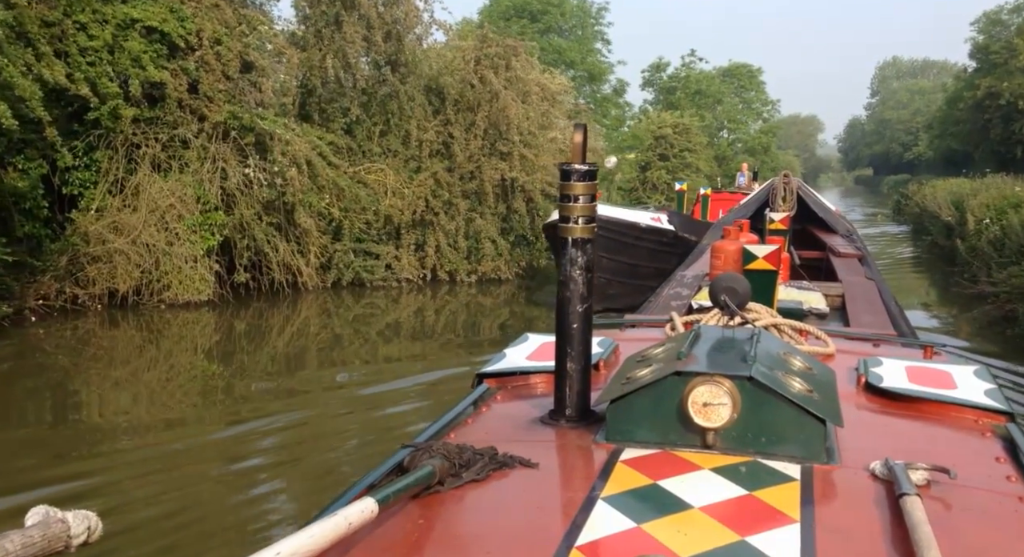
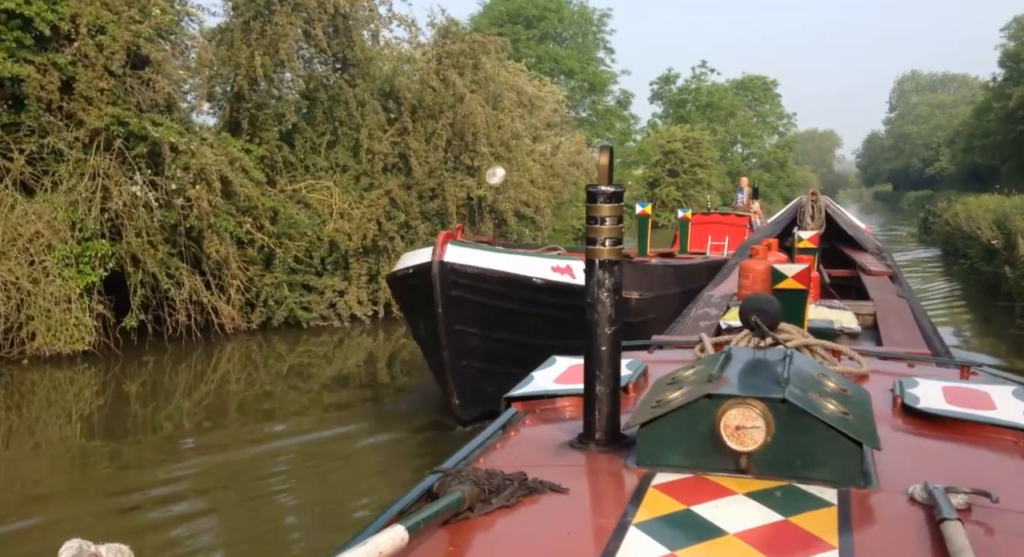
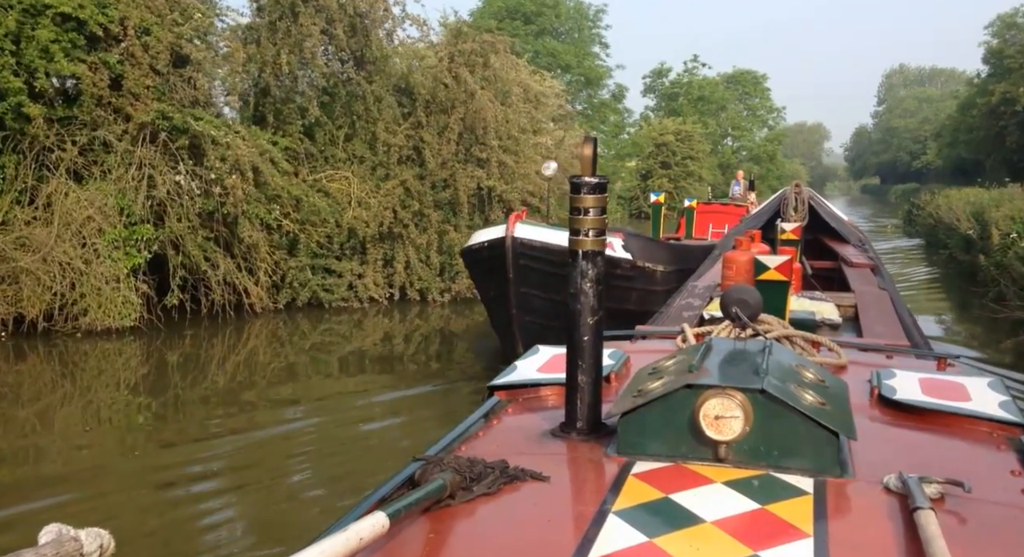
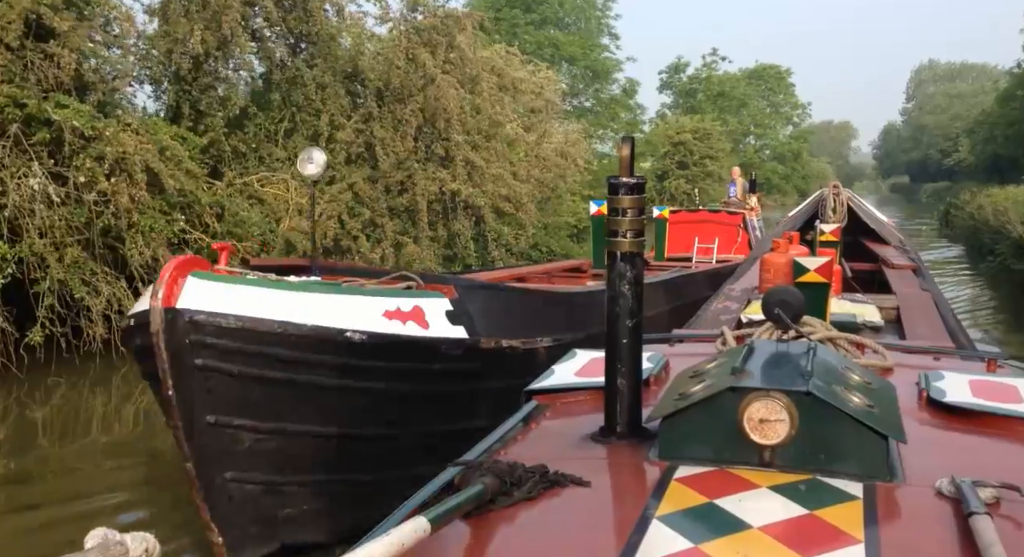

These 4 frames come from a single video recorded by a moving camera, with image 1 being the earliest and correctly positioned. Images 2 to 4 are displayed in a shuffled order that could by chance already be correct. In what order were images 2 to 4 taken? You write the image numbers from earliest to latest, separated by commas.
3, 2, 4
